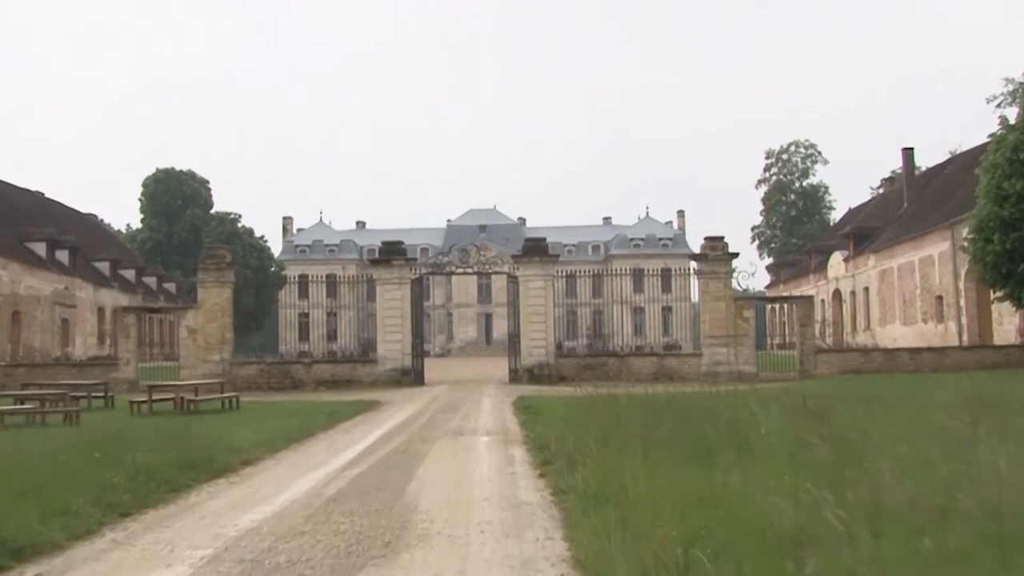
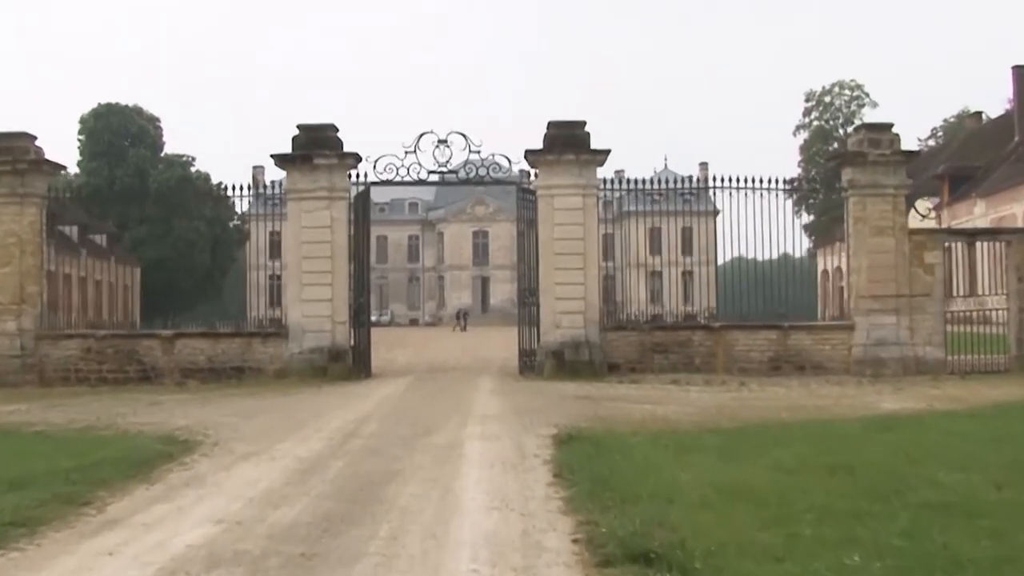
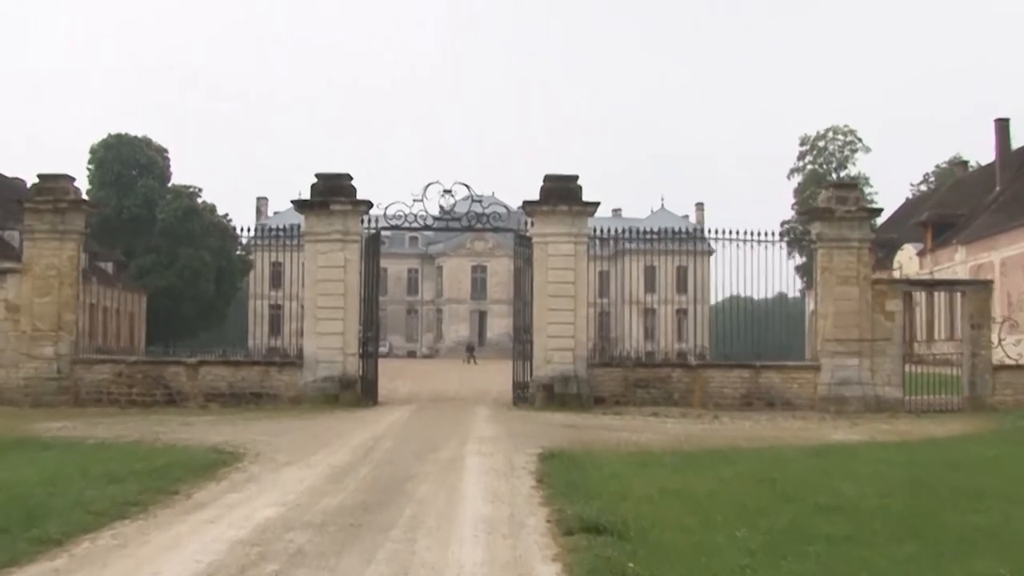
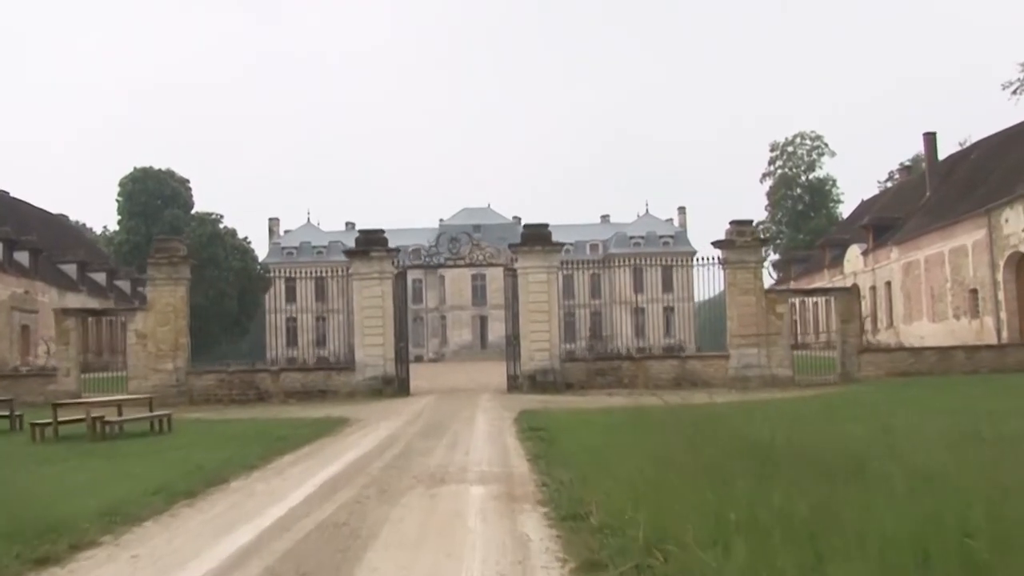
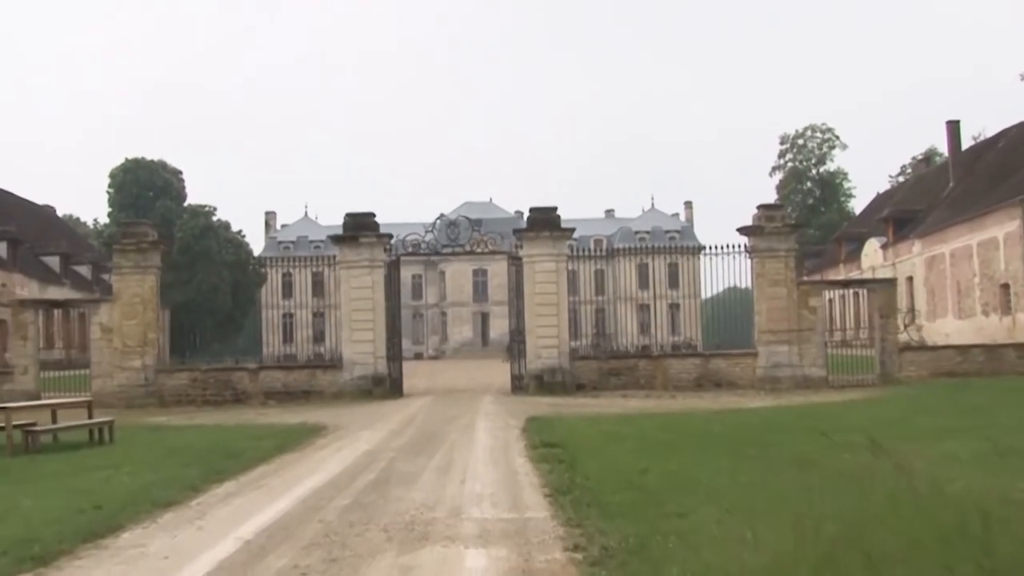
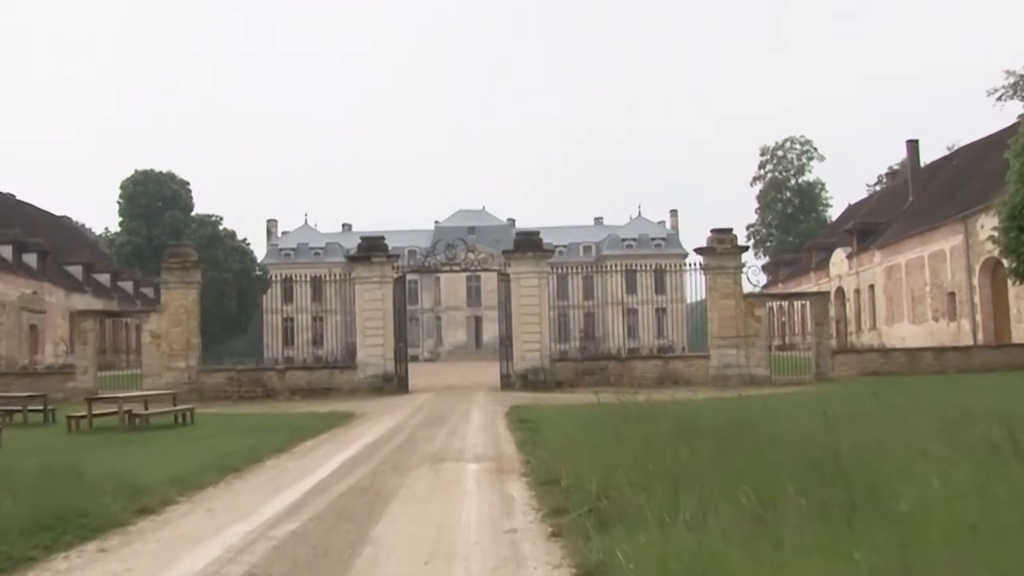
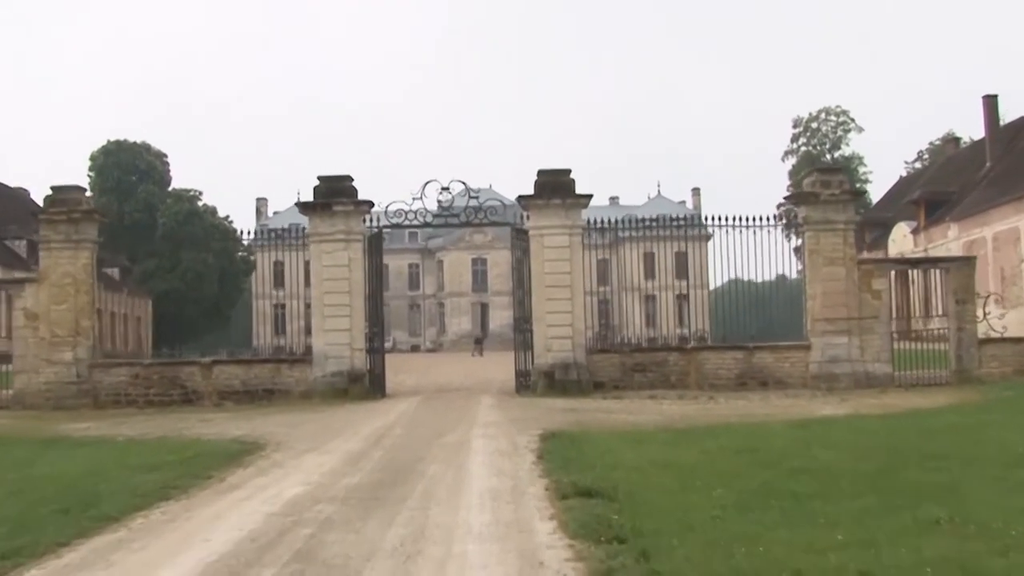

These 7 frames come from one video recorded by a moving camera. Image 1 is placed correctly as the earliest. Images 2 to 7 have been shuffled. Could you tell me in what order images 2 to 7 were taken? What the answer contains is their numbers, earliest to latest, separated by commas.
6, 4, 5, 7, 3, 2
